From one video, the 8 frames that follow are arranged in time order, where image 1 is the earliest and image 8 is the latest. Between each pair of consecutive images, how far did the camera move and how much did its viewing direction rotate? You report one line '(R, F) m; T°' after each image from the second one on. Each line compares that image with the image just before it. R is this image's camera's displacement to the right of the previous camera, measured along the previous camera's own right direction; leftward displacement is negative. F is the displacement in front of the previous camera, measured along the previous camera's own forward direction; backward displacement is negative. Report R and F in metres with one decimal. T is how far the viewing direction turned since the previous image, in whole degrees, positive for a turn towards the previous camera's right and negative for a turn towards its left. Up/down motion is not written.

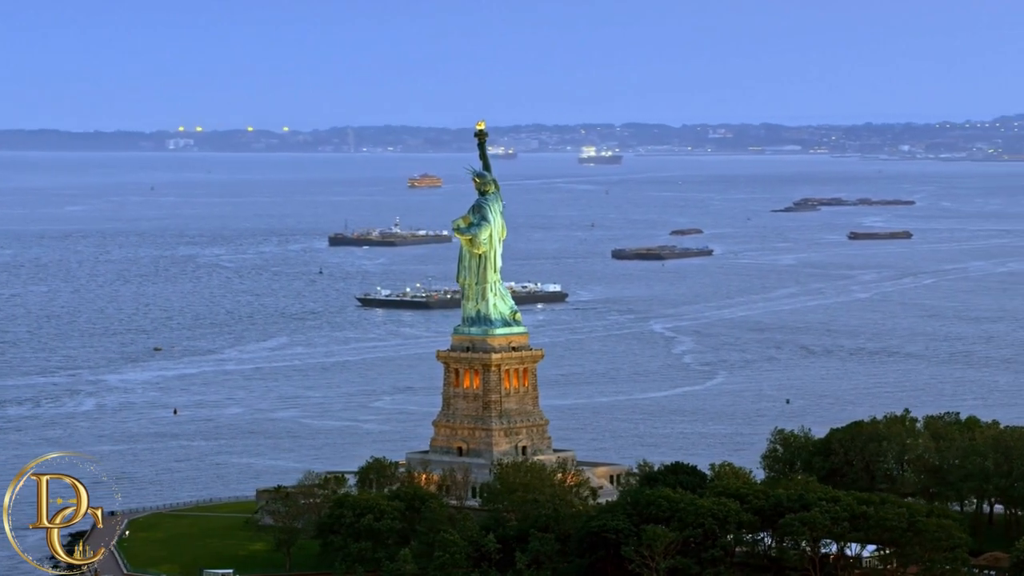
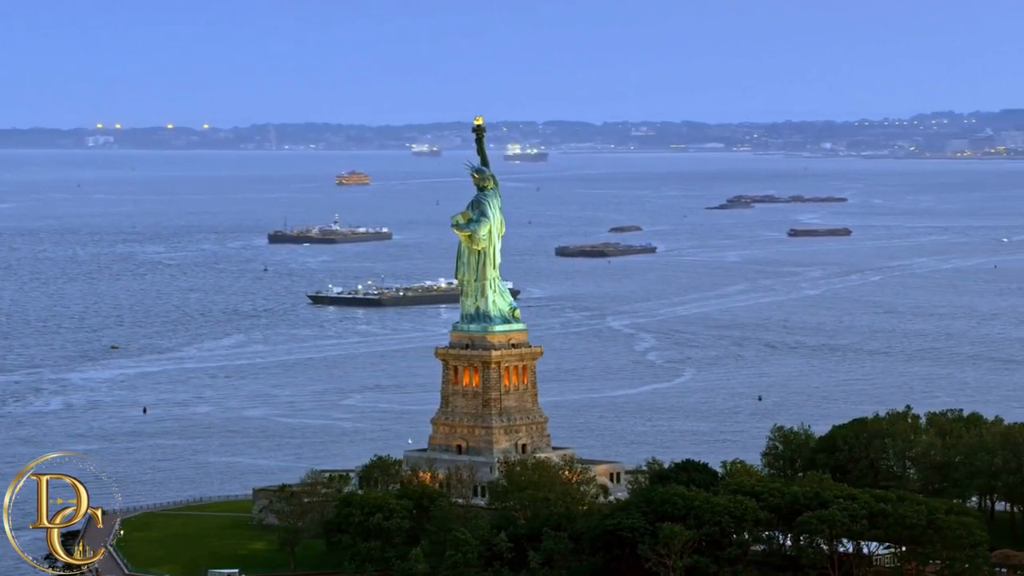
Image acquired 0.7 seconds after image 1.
(-1.7, +0.4) m; +2°
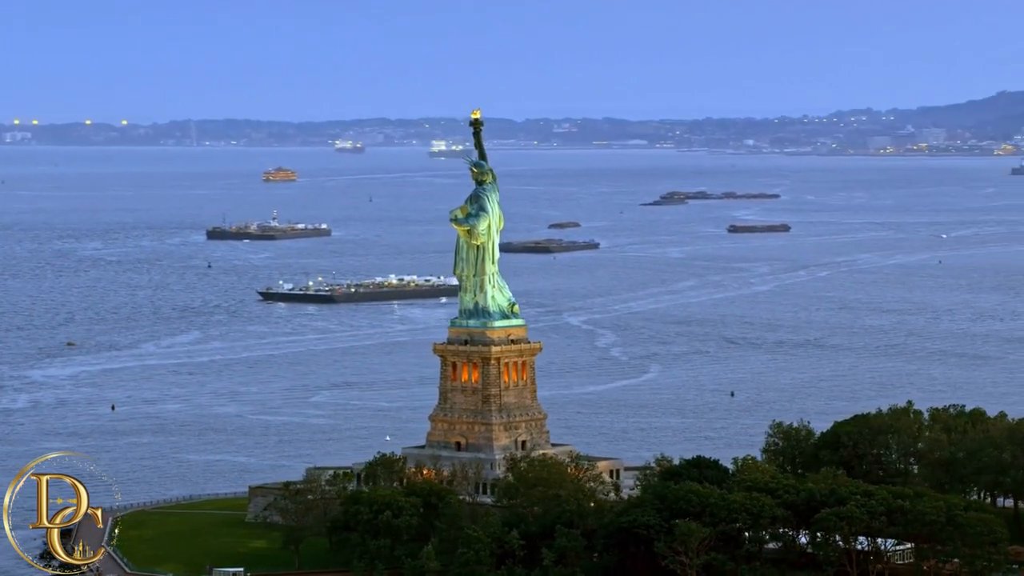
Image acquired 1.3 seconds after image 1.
(-1.6, +0.5) m; +2°
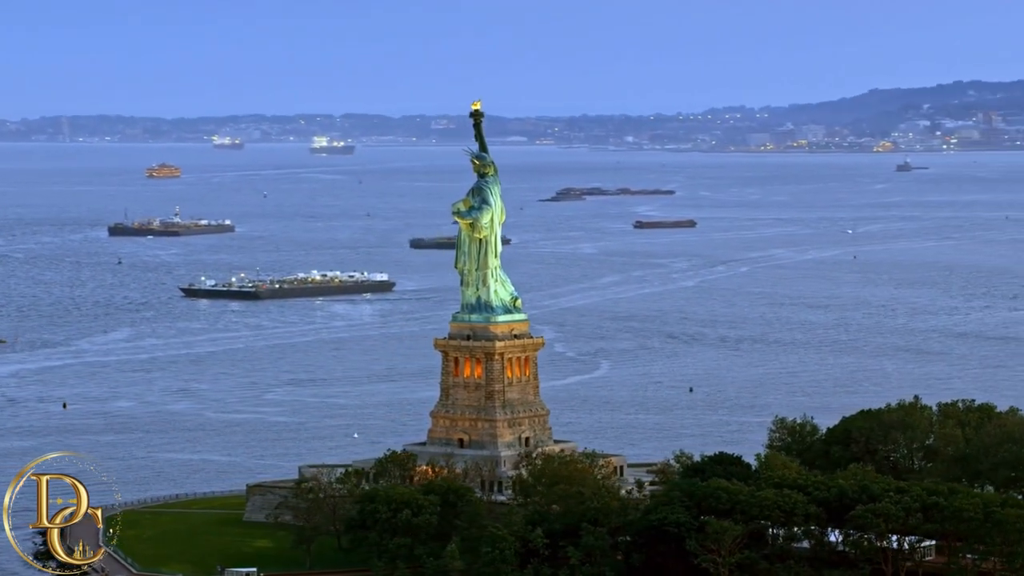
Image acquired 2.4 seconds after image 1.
(-2.6, +1.0) m; +3°
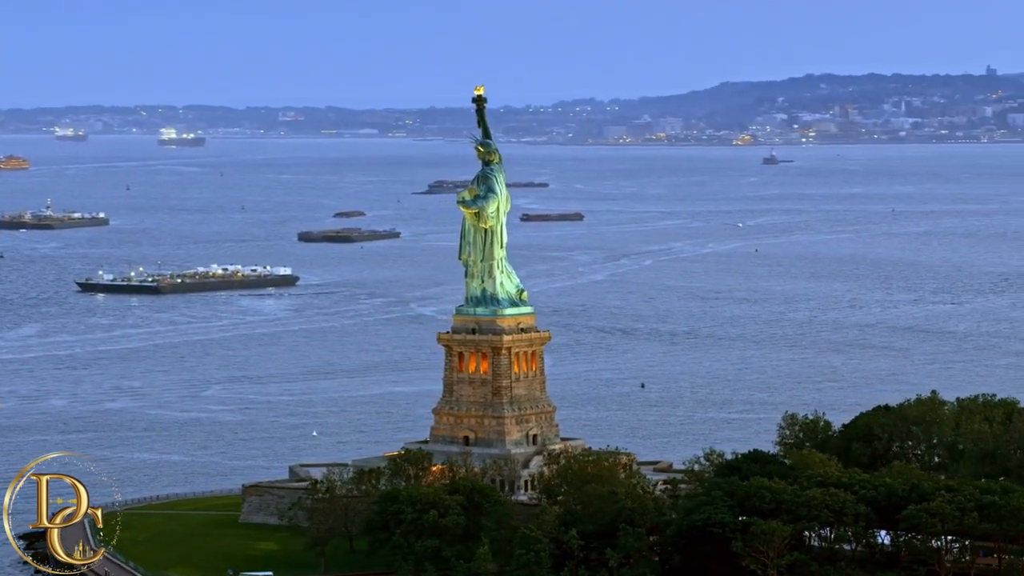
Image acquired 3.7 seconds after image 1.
(-3.1, +2.0) m; +3°
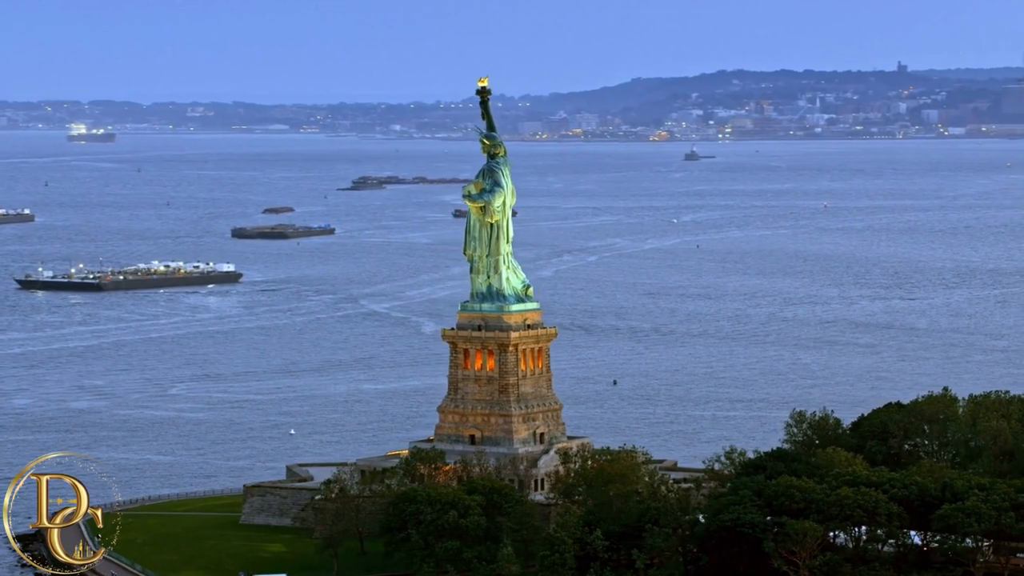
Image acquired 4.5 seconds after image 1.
(-1.8, +1.0) m; +2°
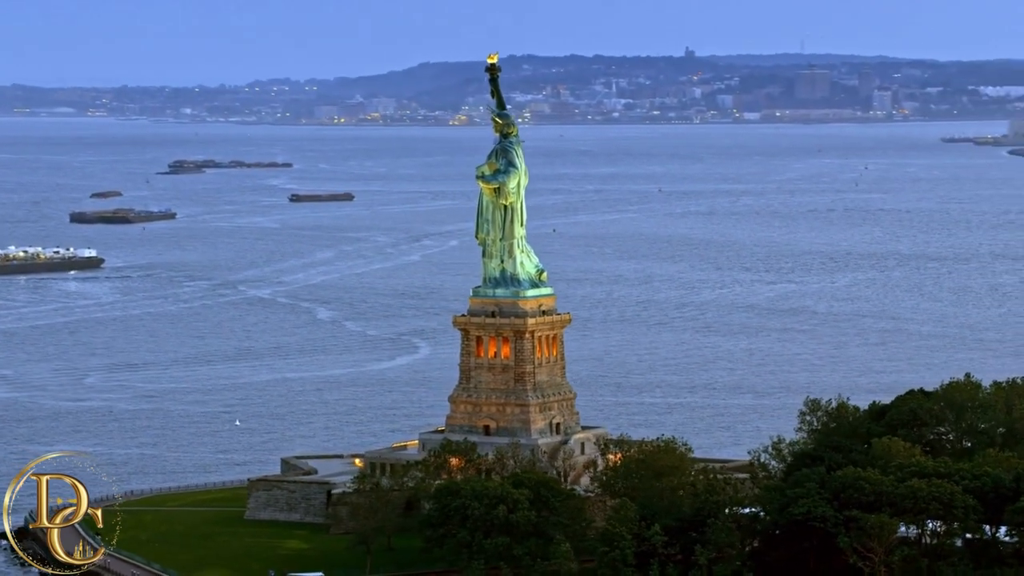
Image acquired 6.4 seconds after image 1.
(-4.2, +2.0) m; +5°
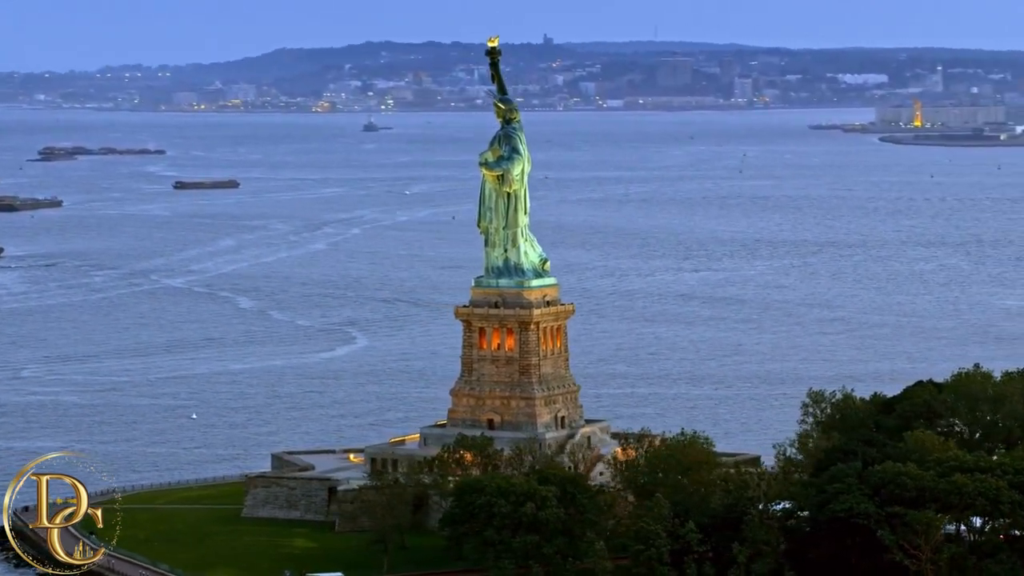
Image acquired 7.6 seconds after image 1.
(-2.6, +1.4) m; +3°
